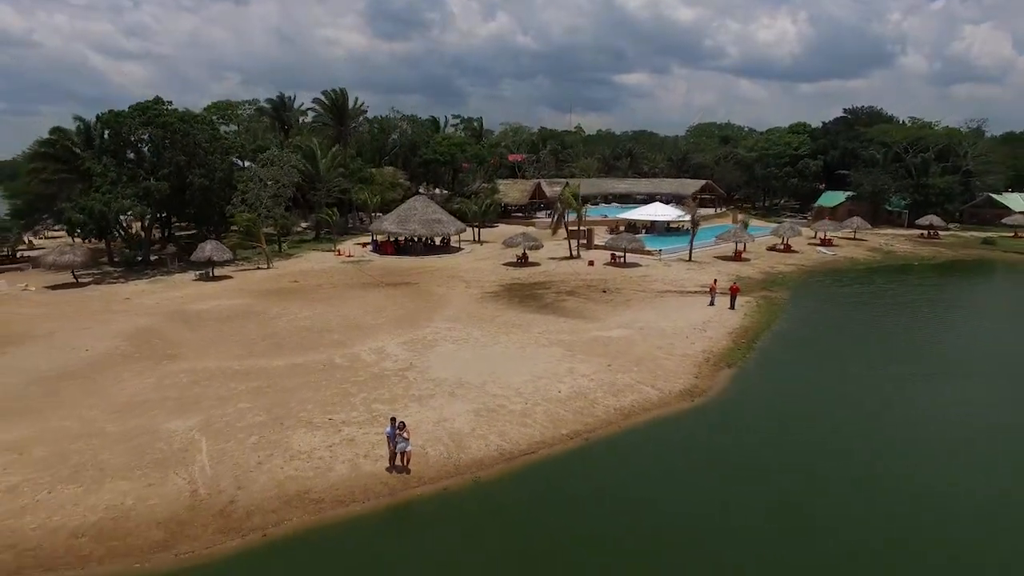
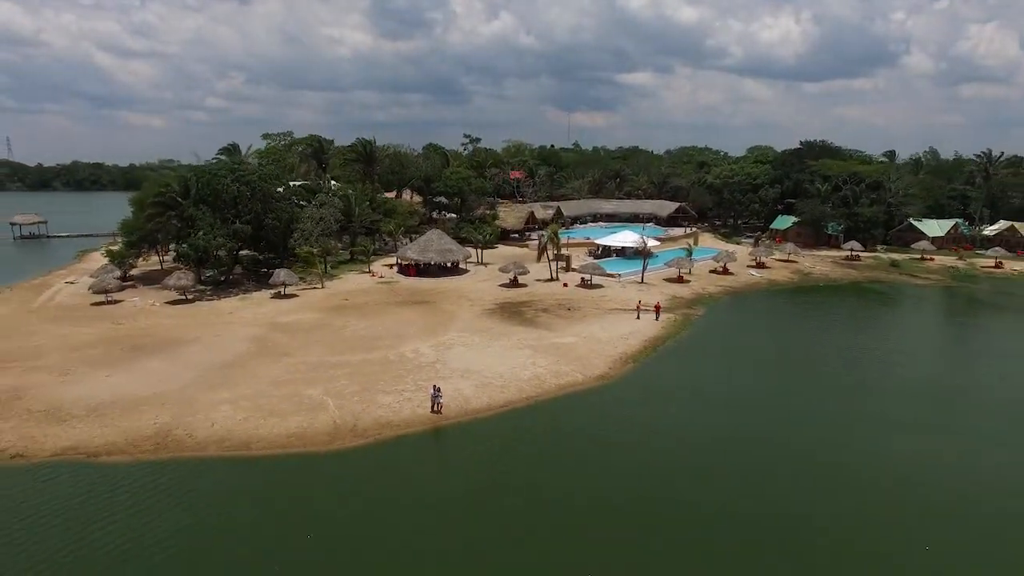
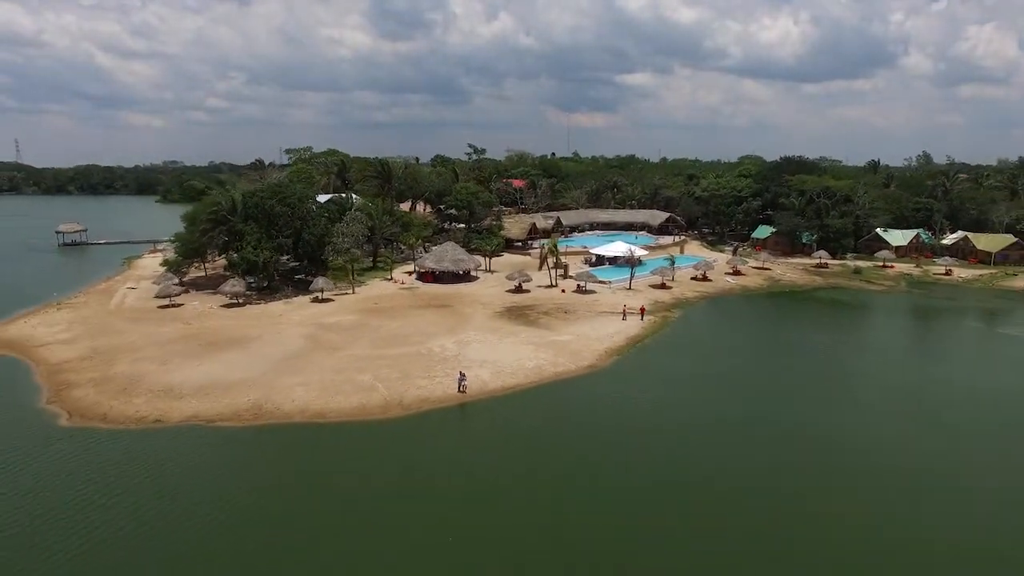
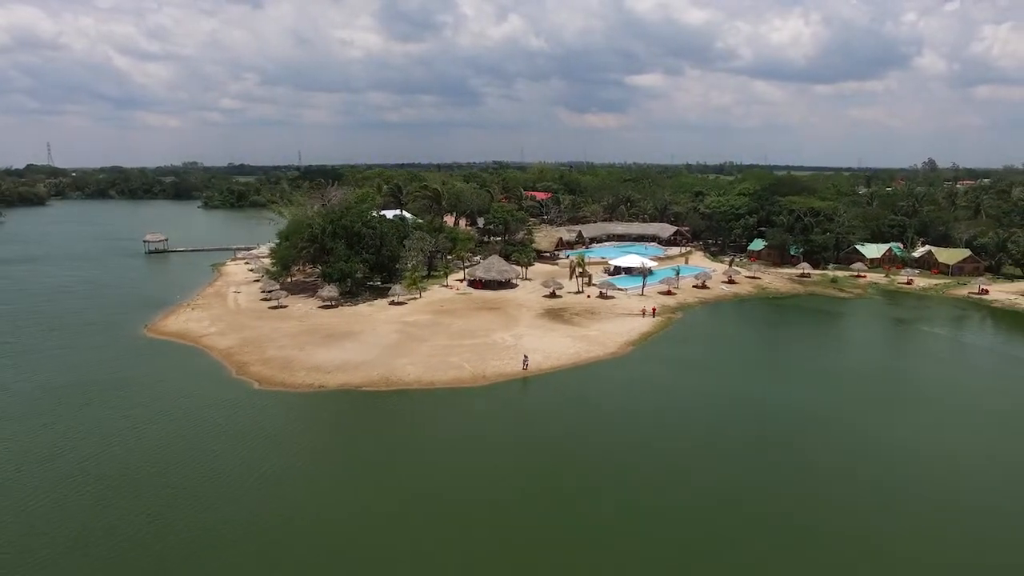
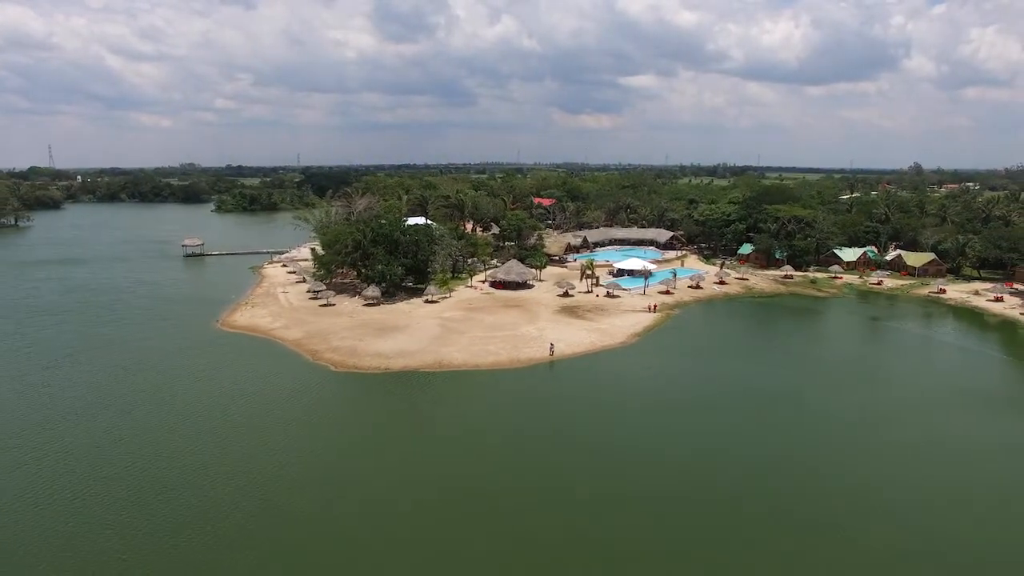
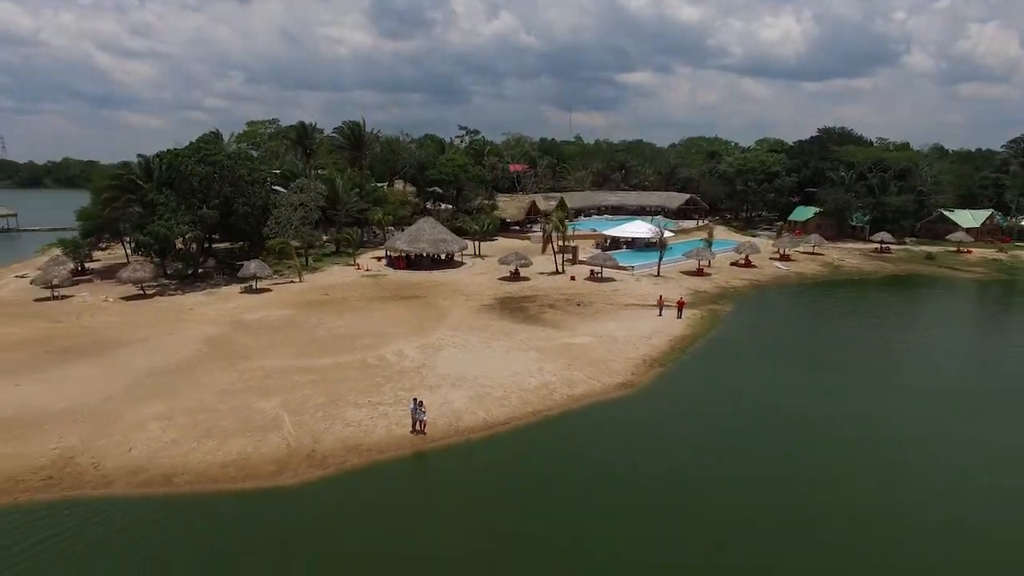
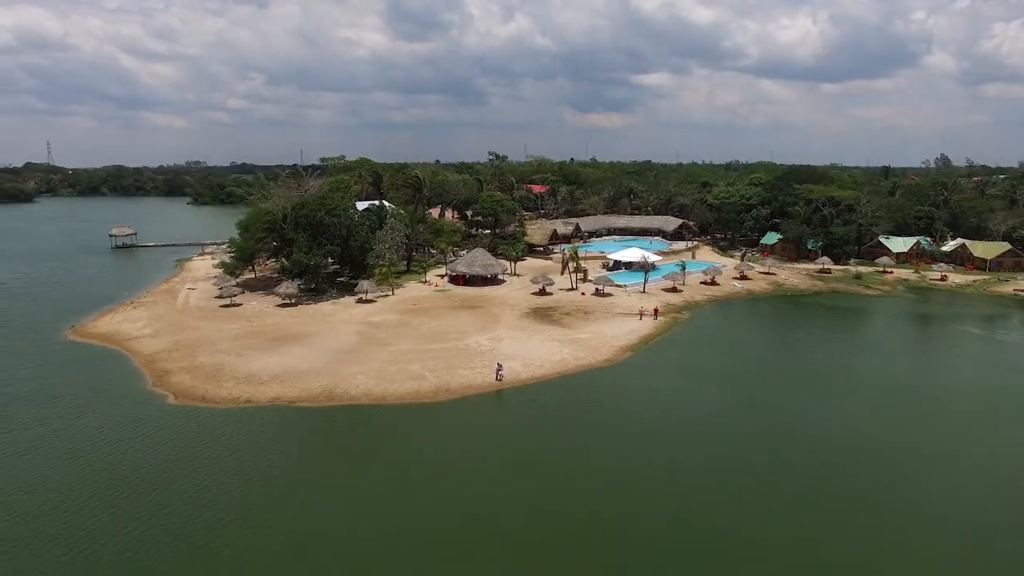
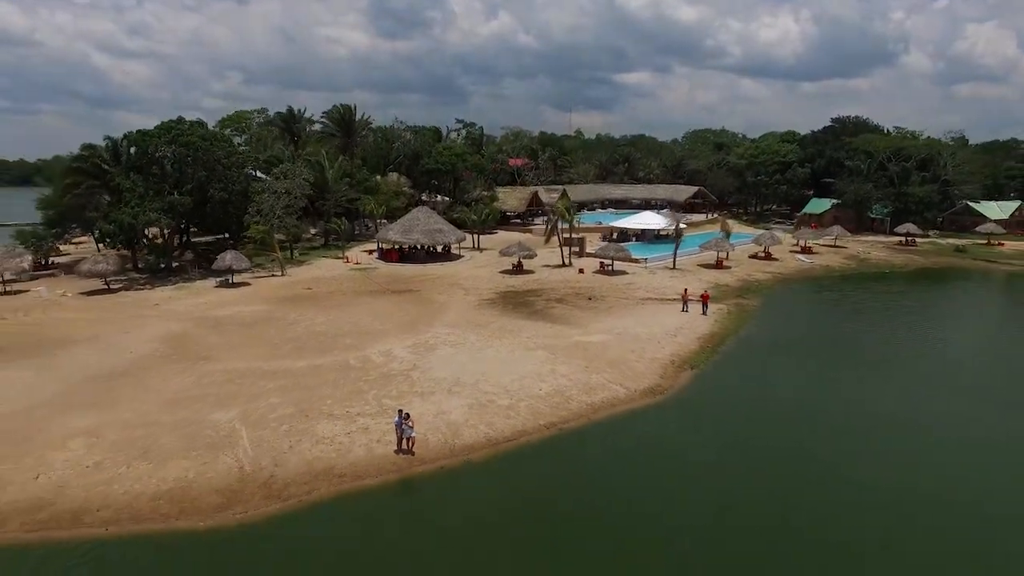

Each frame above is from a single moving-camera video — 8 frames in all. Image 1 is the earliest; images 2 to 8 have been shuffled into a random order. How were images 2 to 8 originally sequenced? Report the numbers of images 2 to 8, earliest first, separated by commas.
8, 6, 2, 3, 7, 4, 5
